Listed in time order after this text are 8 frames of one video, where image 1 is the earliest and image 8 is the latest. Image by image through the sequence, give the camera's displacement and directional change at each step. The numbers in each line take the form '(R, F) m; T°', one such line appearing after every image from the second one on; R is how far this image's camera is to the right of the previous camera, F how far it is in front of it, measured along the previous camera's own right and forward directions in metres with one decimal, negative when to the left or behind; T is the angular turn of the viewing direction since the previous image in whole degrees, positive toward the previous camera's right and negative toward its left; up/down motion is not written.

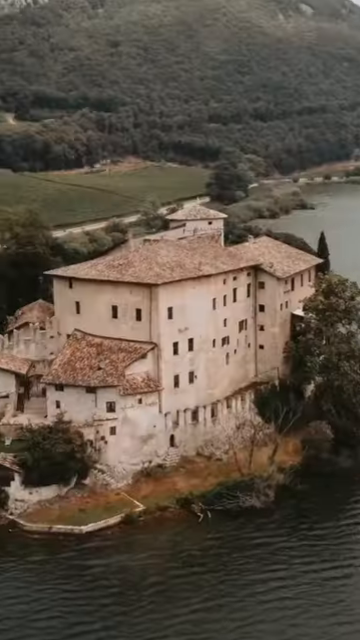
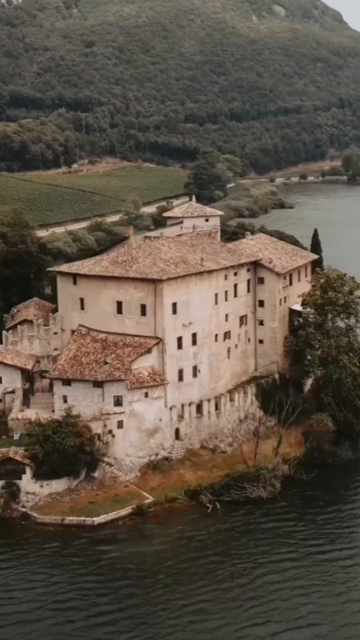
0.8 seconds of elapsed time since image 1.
(-1.6, -0.6) m; +2°
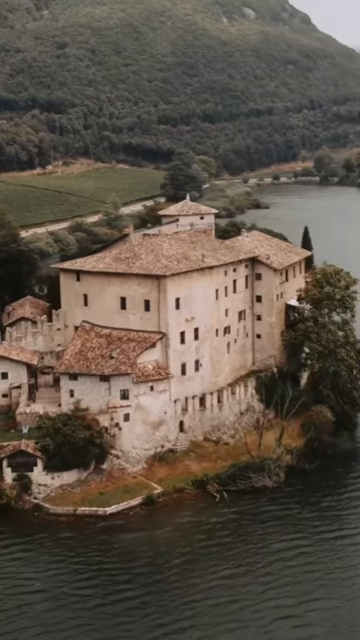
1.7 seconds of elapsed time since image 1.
(-1.7, -0.9) m; +2°
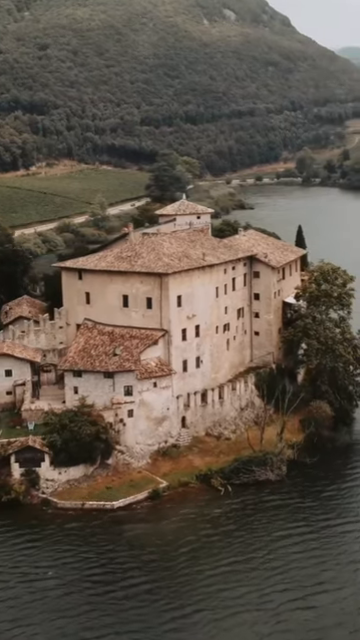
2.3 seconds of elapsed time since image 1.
(-1.1, -0.7) m; +1°
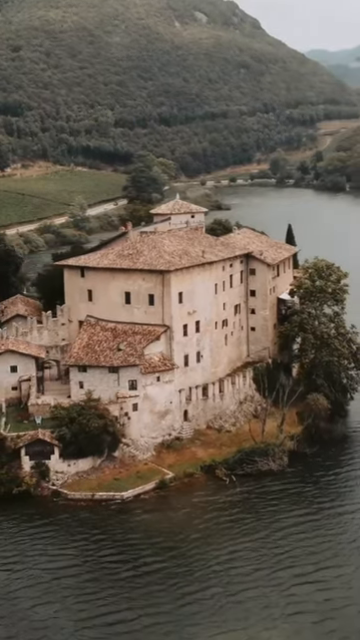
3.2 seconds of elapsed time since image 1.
(-1.7, -1.1) m; +2°
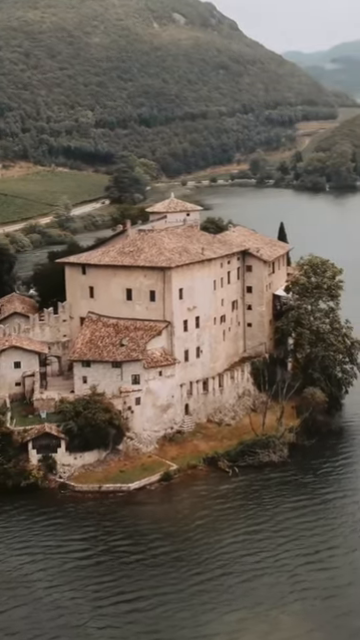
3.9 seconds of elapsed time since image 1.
(-1.3, -0.9) m; +2°
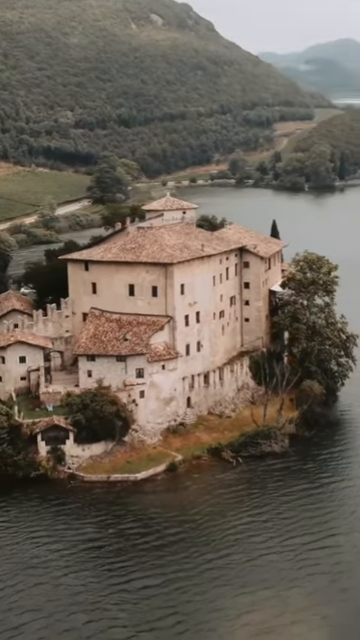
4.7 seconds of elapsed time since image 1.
(-1.4, -1.1) m; +2°
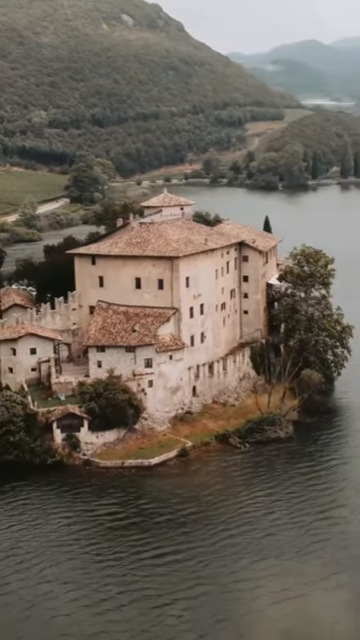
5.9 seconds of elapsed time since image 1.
(-2.1, -1.5) m; +2°
